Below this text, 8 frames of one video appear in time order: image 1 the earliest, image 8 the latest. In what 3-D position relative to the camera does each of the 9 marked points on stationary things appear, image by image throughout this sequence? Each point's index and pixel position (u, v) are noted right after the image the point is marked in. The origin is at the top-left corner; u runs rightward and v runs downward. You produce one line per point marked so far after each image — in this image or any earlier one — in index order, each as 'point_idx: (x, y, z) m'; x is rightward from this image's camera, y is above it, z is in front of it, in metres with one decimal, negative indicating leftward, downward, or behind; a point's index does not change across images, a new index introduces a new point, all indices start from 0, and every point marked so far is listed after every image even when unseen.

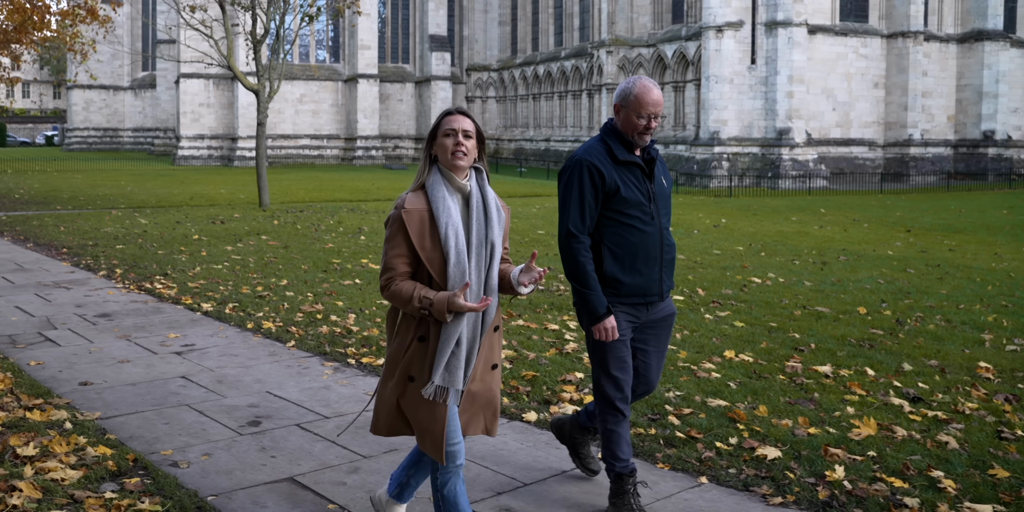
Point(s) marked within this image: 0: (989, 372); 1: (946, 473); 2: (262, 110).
0: (+3.6, -0.9, +7.6) m
1: (+2.3, -1.2, +5.4) m
2: (-4.8, +2.9, +19.3) m
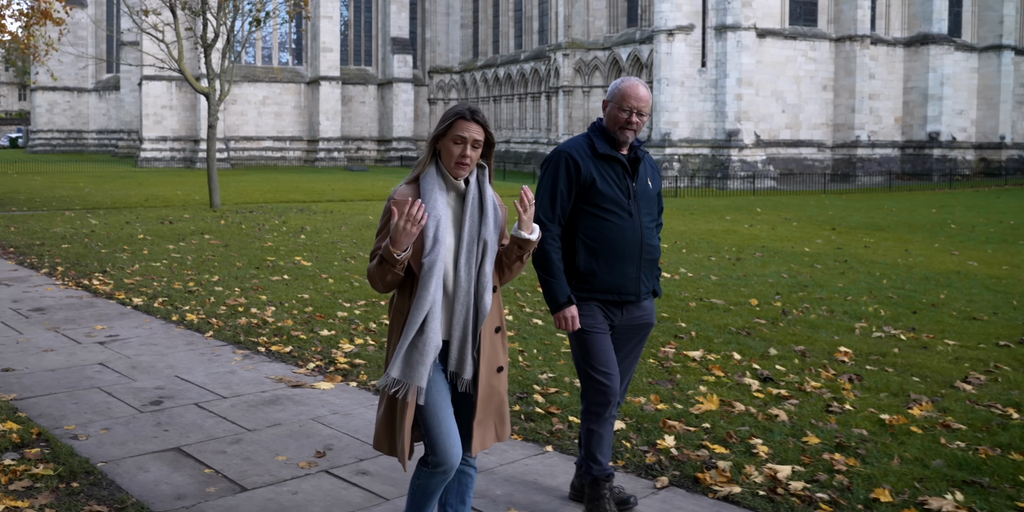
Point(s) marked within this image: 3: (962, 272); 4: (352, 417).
0: (+2.8, -0.8, +8.3) m
1: (+1.5, -1.1, +6.1) m
2: (-5.9, +2.9, +19.8) m
3: (+5.9, -0.2, +13.3) m
4: (-1.1, -1.1, +6.6) m
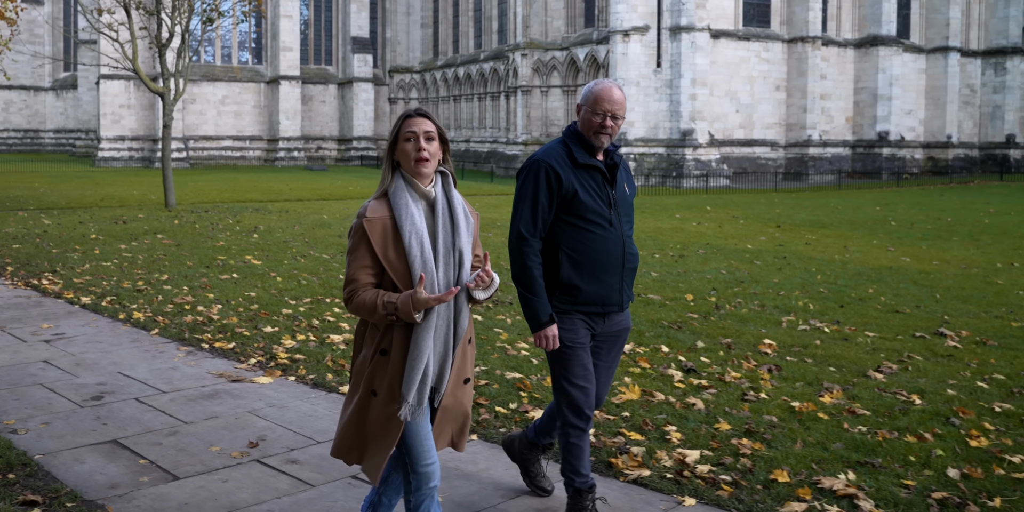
0: (+2.2, -0.8, +8.7) m
1: (+1.1, -1.1, +6.4) m
2: (-6.9, +2.9, +19.9) m
3: (+5.2, -0.2, +13.8) m
4: (-1.5, -1.0, +6.9) m
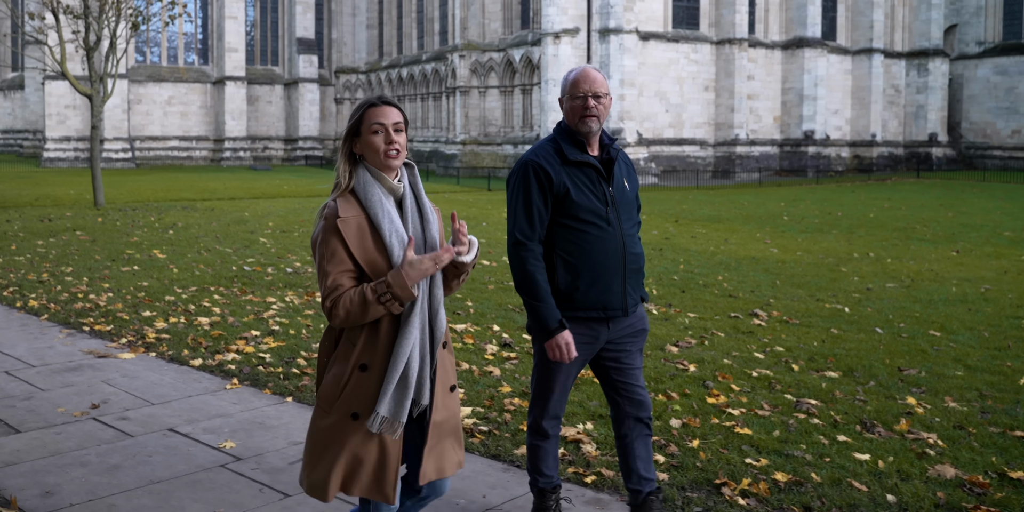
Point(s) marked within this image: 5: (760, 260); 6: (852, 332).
0: (+0.8, -0.7, +9.8) m
1: (-0.3, -1.0, +7.5) m
2: (-8.6, +3.0, +20.7) m
3: (+3.6, 0.0, +15.0) m
4: (-2.9, -1.0, +7.8) m
5: (+3.6, -0.1, +14.8) m
6: (+3.3, -0.7, +9.8) m
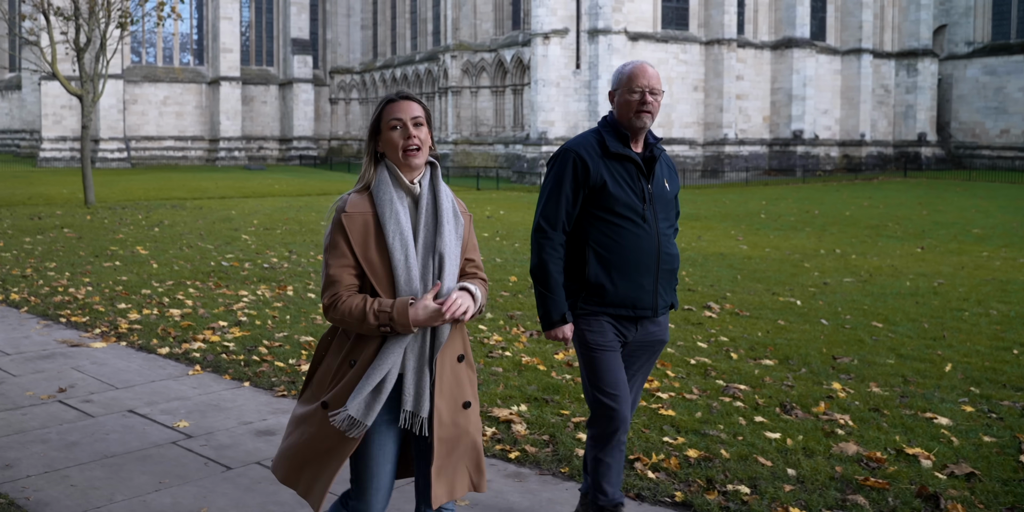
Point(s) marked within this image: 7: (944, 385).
0: (+0.4, -0.6, +10.2) m
1: (-0.7, -0.9, +7.9) m
2: (-9.0, +3.0, +21.2) m
3: (+3.2, 0.0, +15.4) m
4: (-3.3, -0.9, +8.3) m
5: (+3.3, 0.0, +15.2) m
6: (+2.9, -0.7, +10.2) m
7: (+3.4, -1.0, +7.9) m
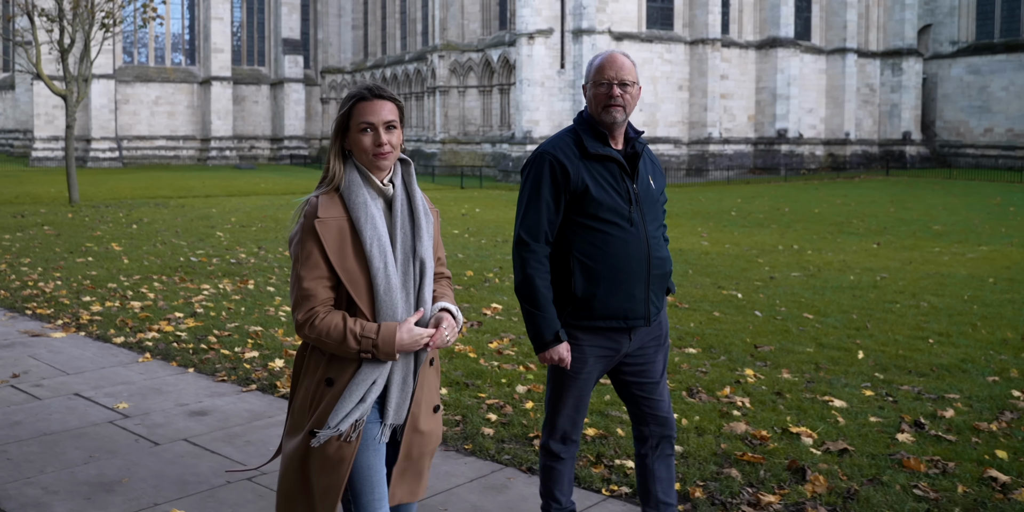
0: (-0.2, -0.6, +10.7) m
1: (-1.3, -0.9, +8.4) m
2: (-9.6, +3.1, +21.7) m
3: (+2.7, +0.1, +15.8) m
4: (-3.9, -0.8, +8.7) m
5: (+2.7, +0.1, +15.7) m
6: (+2.3, -0.6, +10.6) m
7: (+2.8, -1.0, +8.4) m
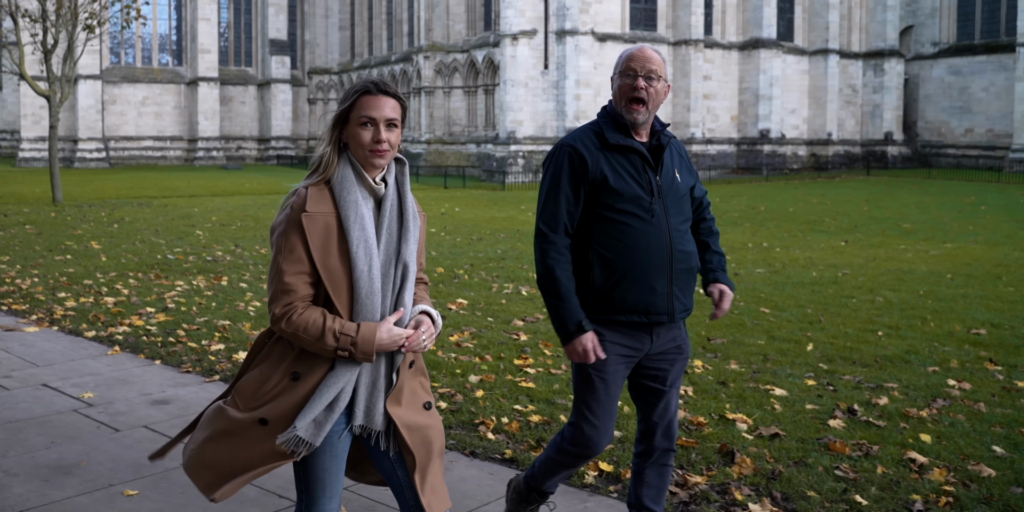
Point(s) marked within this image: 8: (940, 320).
0: (-0.6, -0.5, +10.9) m
1: (-1.7, -0.8, +8.6) m
2: (-10.0, +3.1, +21.9) m
3: (+2.3, +0.1, +16.1) m
4: (-4.3, -0.8, +9.0) m
5: (+2.3, +0.1, +15.9) m
6: (+2.0, -0.6, +10.9) m
7: (+2.5, -0.9, +8.7) m
8: (+4.4, -0.7, +10.4) m
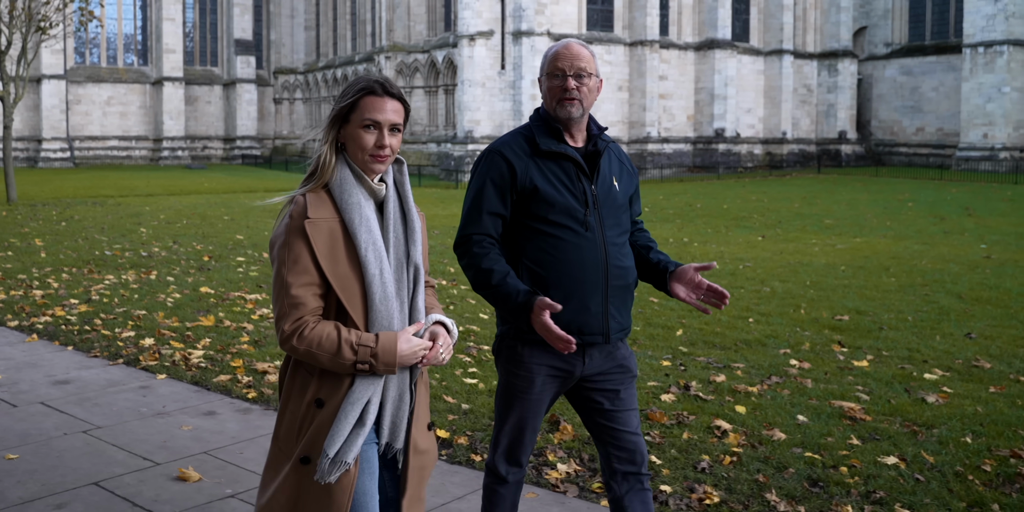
0: (-1.7, -0.5, +11.7) m
1: (-2.7, -0.8, +9.3) m
2: (-11.3, +3.2, +22.4) m
3: (+1.1, +0.2, +16.9) m
4: (-5.3, -0.8, +9.7) m
5: (+1.1, +0.2, +16.7) m
6: (+0.9, -0.5, +11.7) m
7: (+1.4, -0.8, +9.4) m
8: (+3.3, -0.6, +11.2) m
